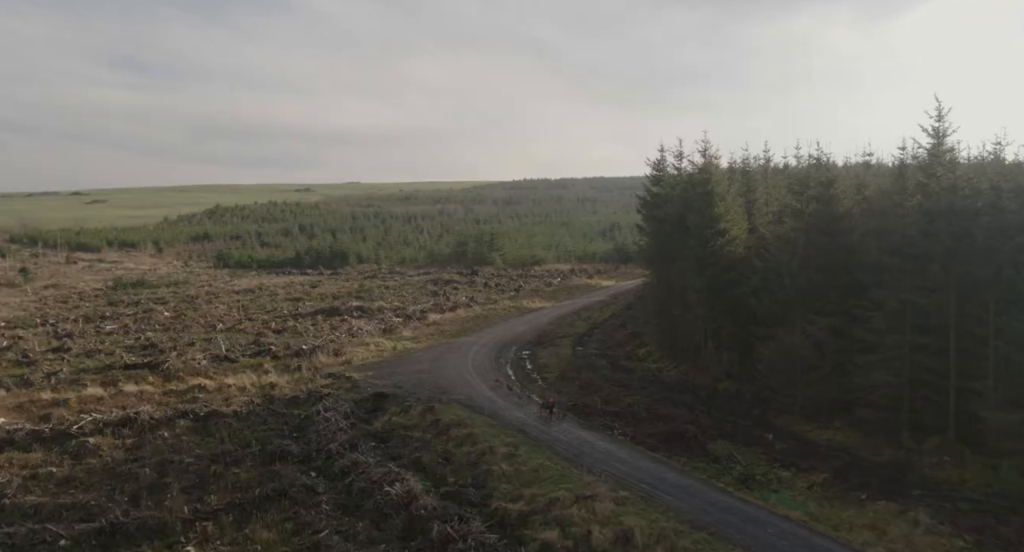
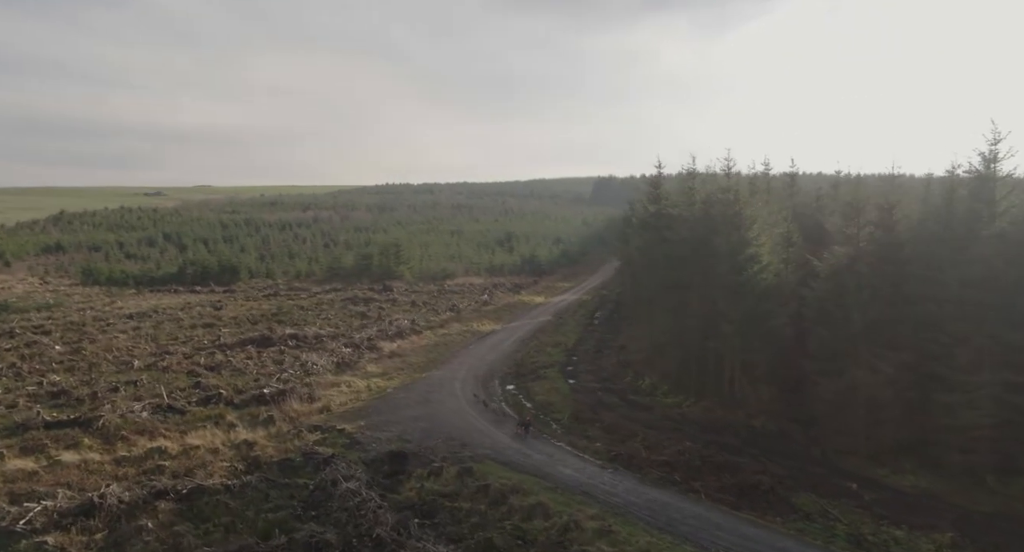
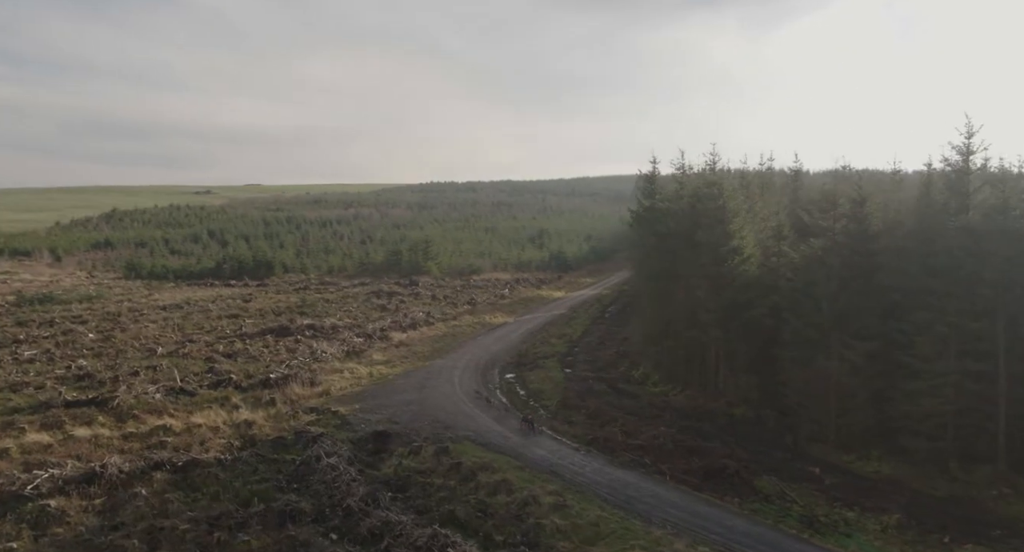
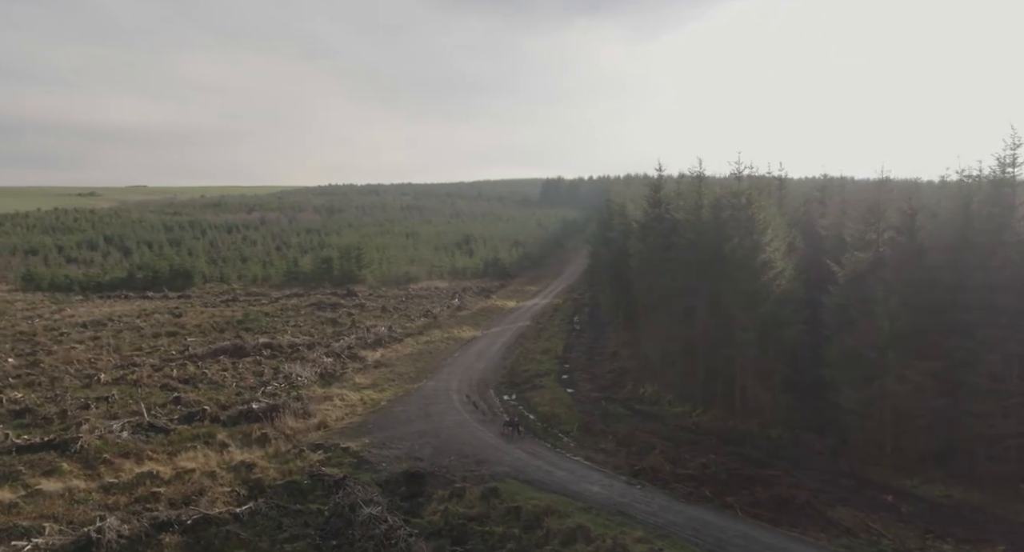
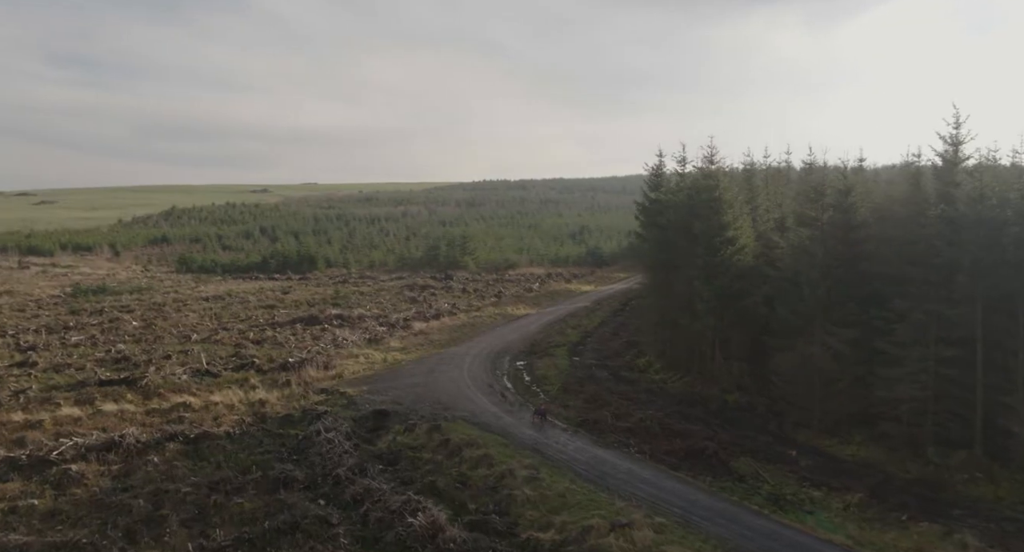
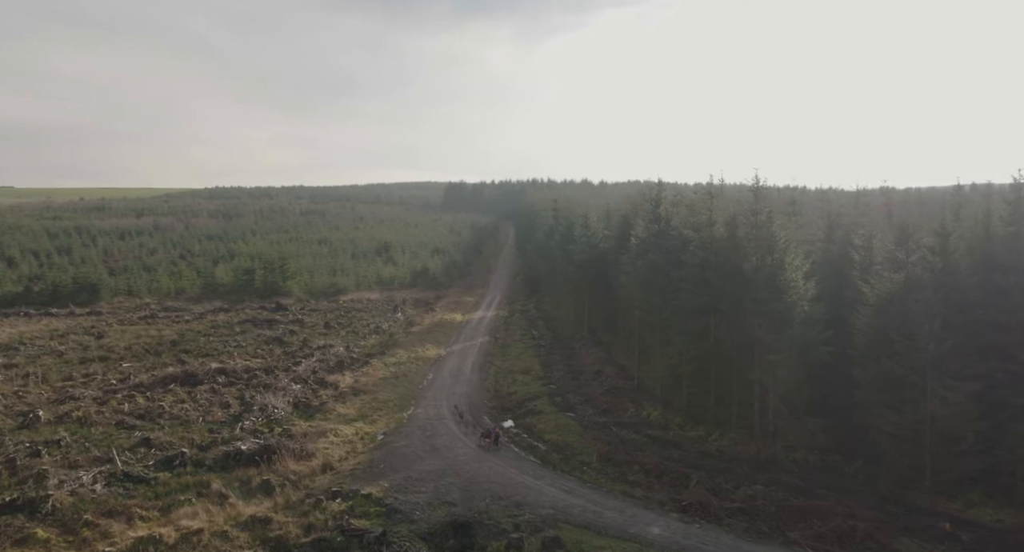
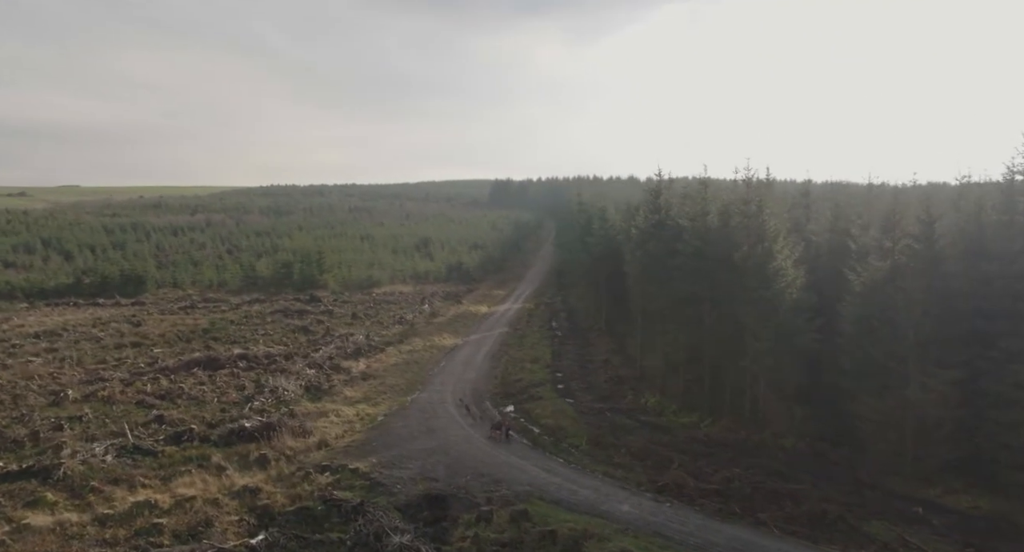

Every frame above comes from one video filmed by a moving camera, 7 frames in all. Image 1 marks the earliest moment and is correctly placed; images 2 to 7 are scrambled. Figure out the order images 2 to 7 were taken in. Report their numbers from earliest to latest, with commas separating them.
5, 3, 2, 4, 7, 6
